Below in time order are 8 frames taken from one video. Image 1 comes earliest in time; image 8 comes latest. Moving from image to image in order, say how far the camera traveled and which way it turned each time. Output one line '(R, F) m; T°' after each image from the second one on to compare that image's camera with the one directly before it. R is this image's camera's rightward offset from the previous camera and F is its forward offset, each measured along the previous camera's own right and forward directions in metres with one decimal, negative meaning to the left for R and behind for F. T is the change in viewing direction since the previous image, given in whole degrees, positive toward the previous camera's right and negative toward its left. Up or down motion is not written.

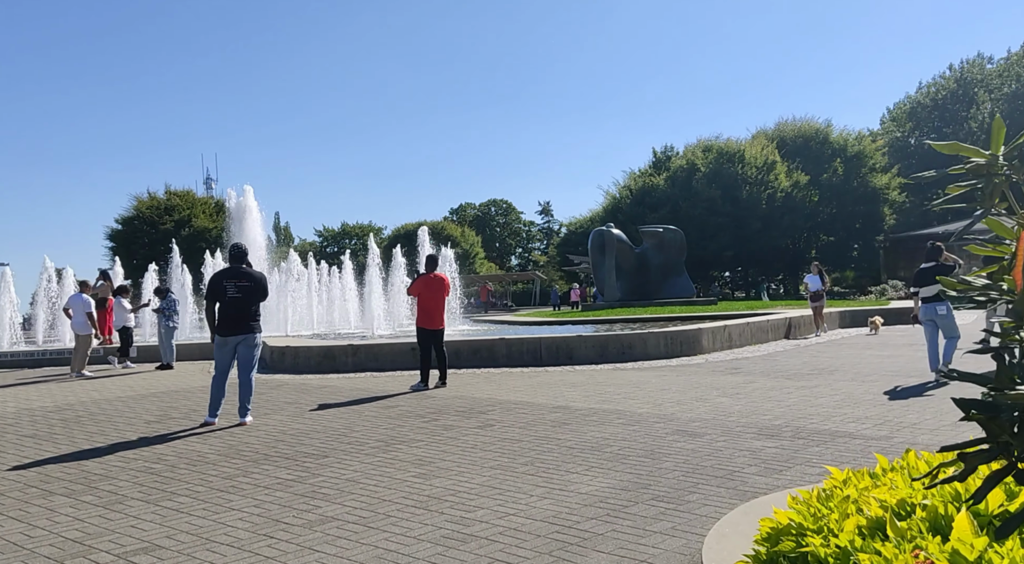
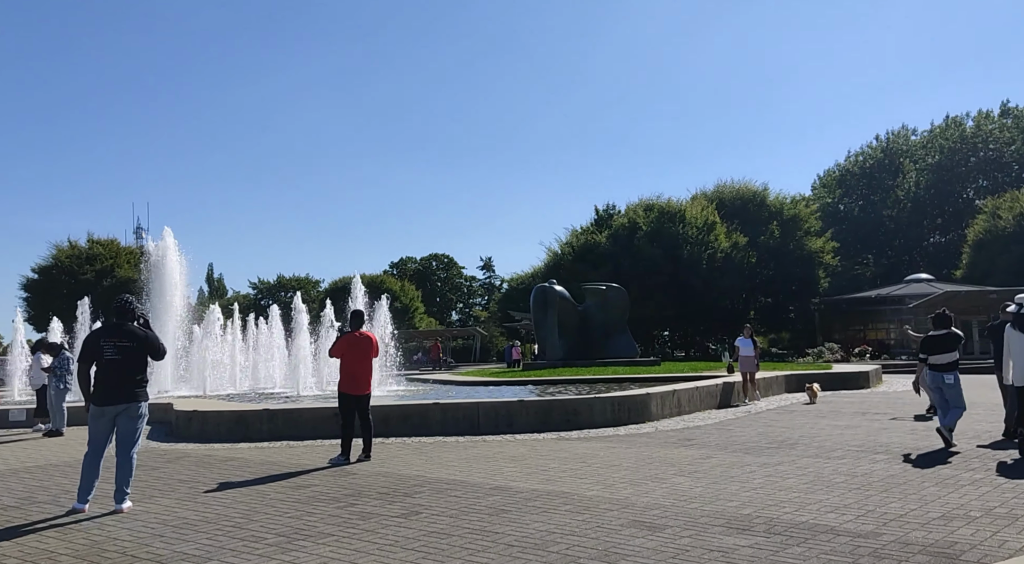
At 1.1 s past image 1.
(+0.1, +1.0) m; +4°
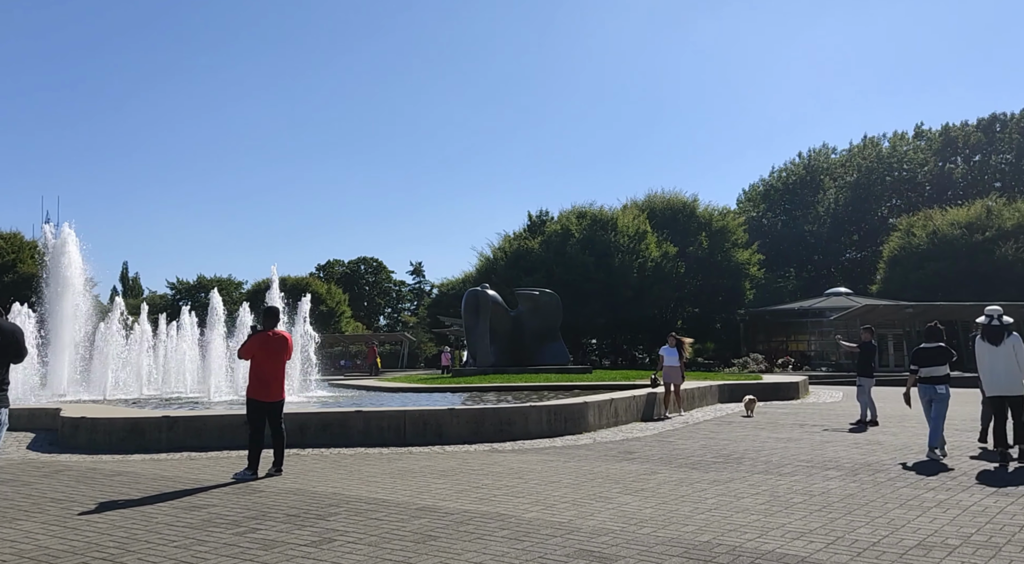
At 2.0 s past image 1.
(0.0, +0.9) m; +5°
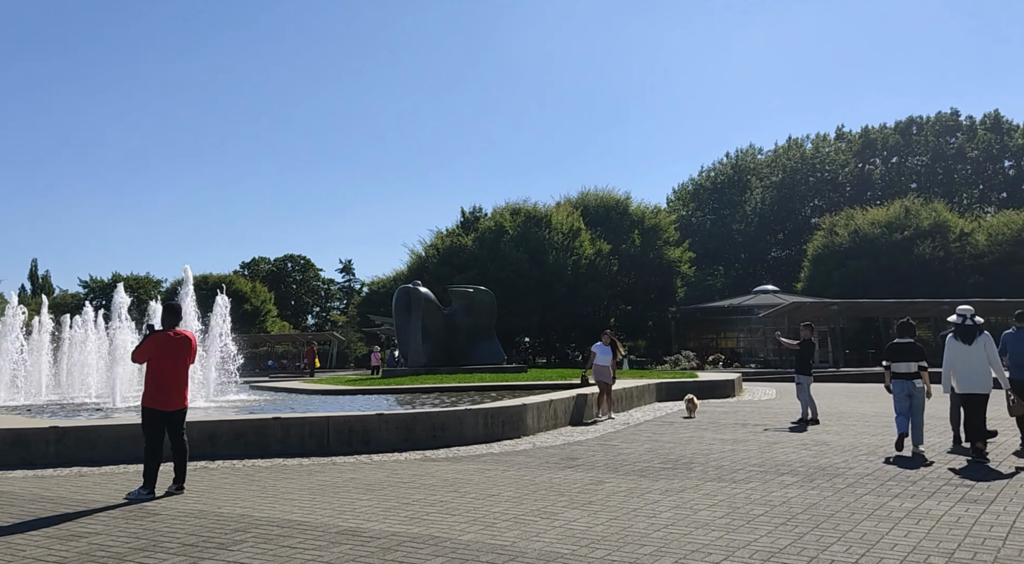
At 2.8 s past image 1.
(0.0, +0.8) m; +4°
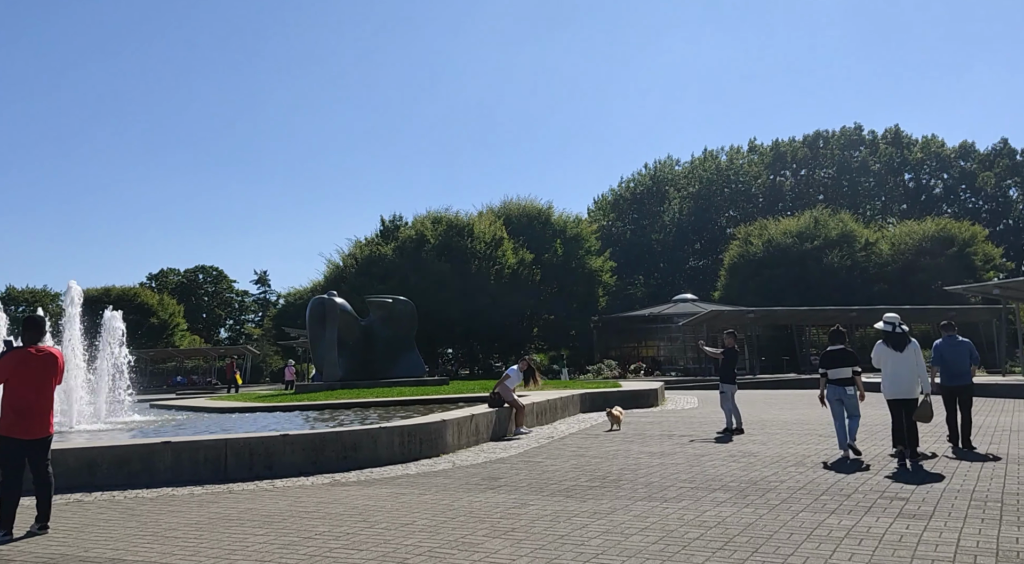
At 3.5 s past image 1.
(+0.1, +0.6) m; +5°
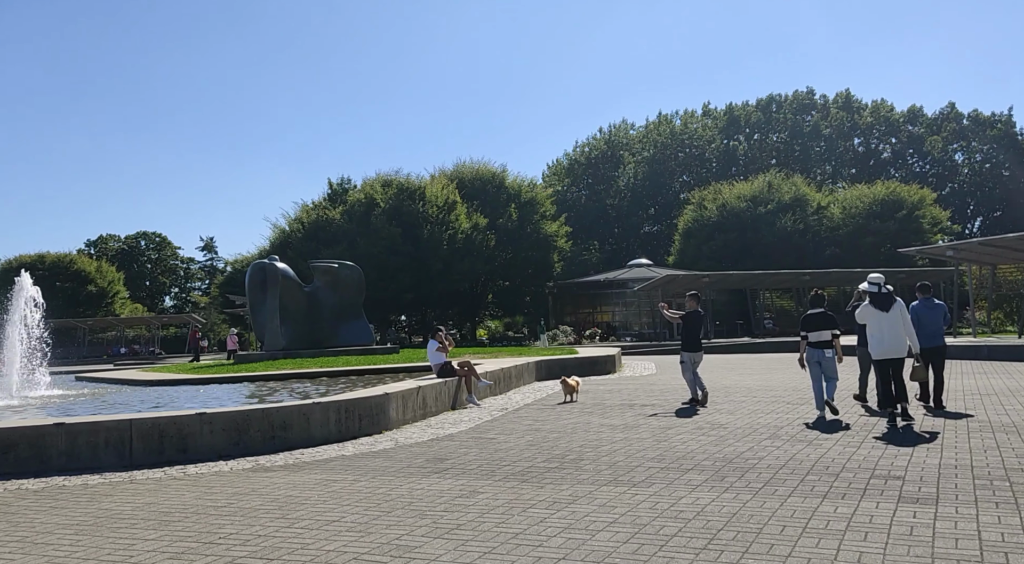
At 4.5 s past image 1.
(+0.1, +1.1) m; +3°
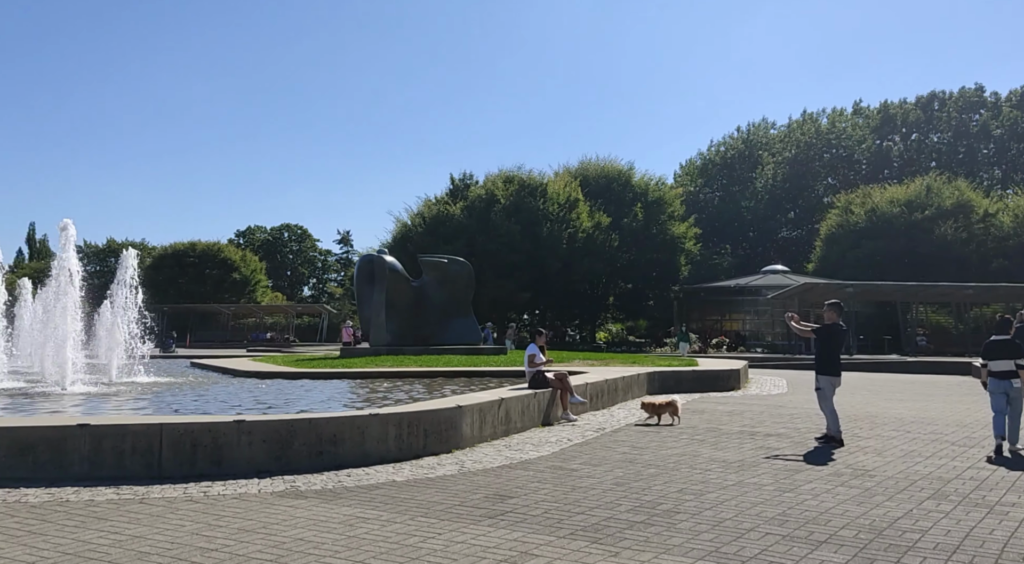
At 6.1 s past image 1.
(+0.3, +1.6) m; -8°
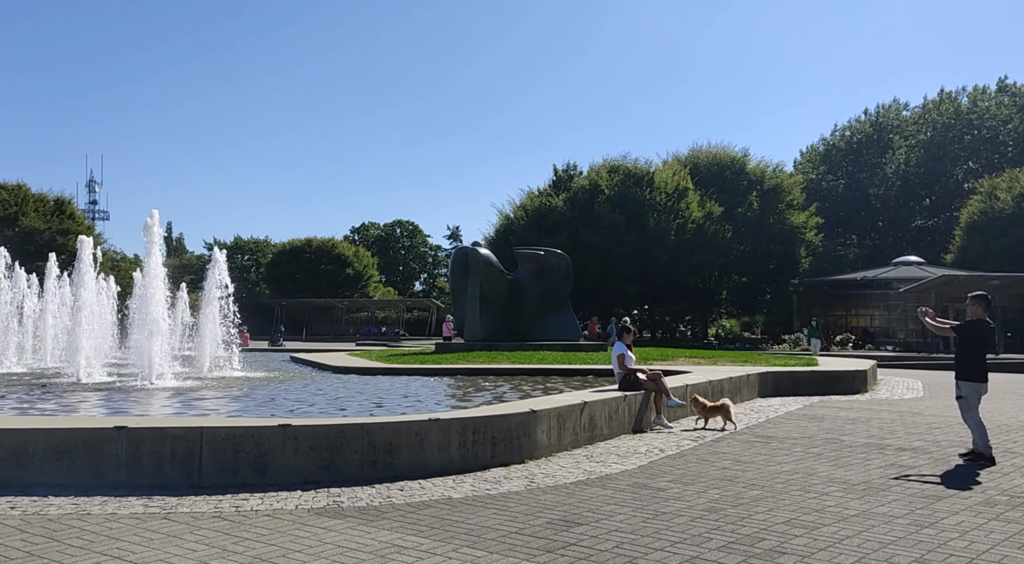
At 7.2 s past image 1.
(+0.3, +1.0) m; -7°
